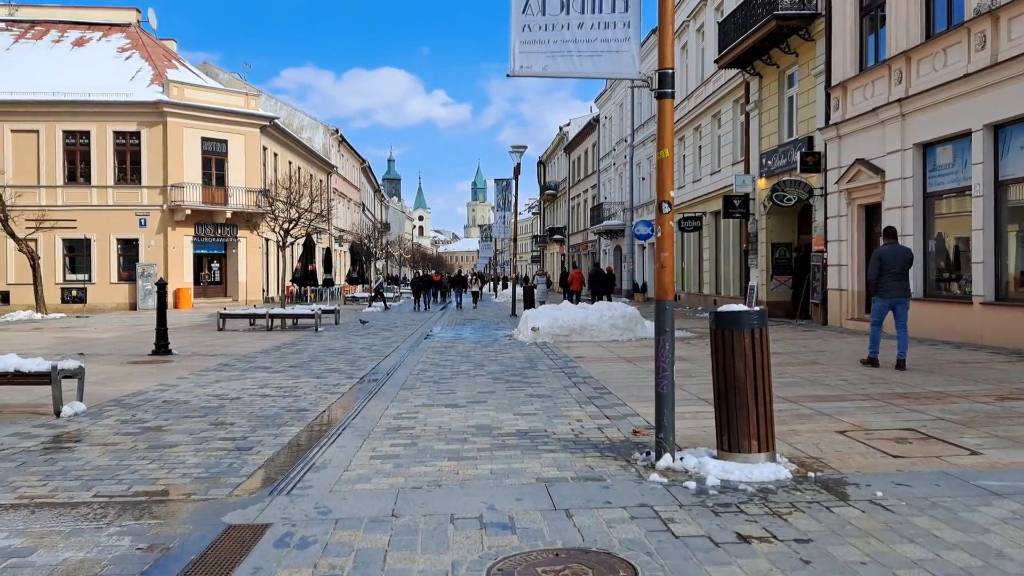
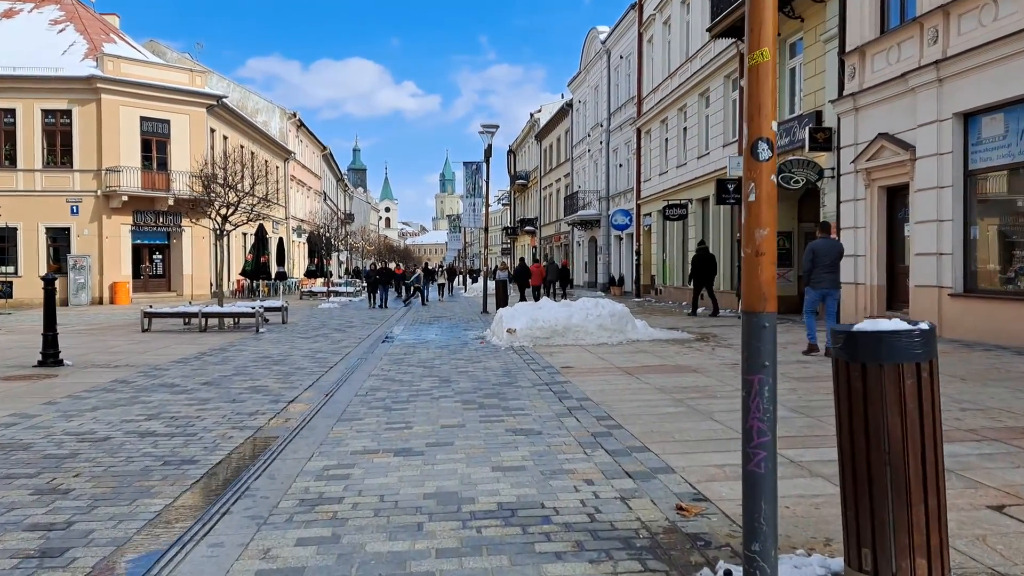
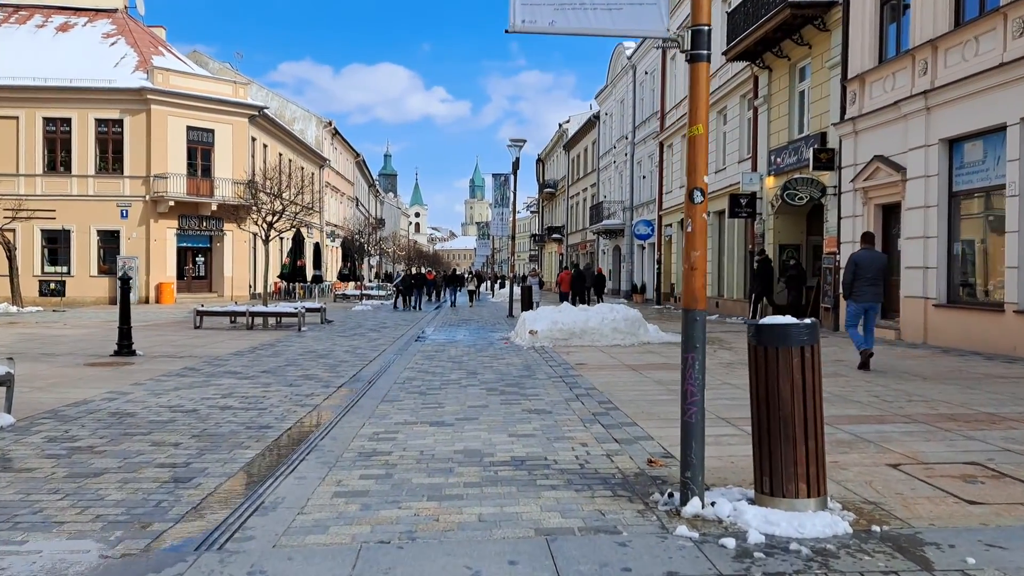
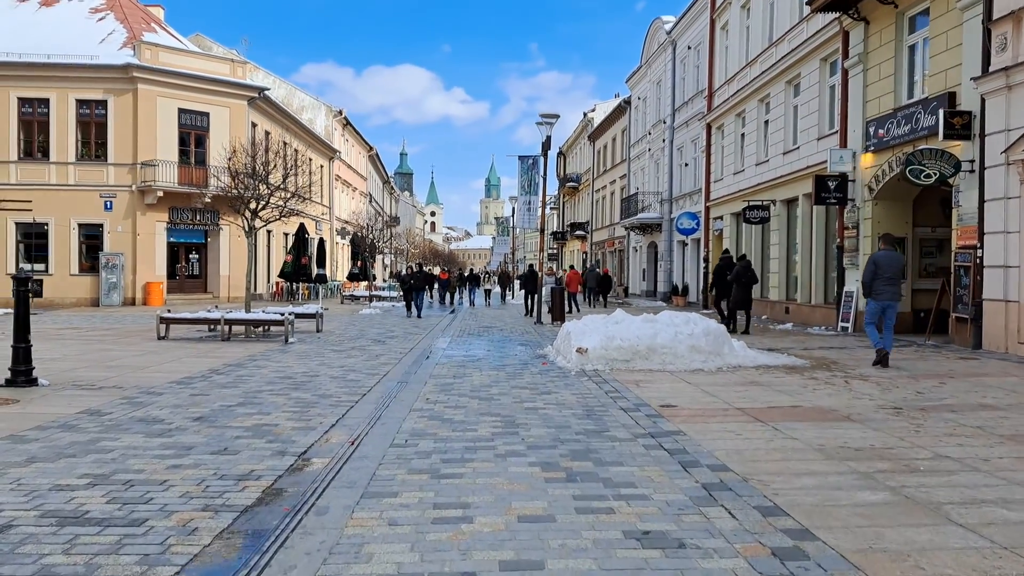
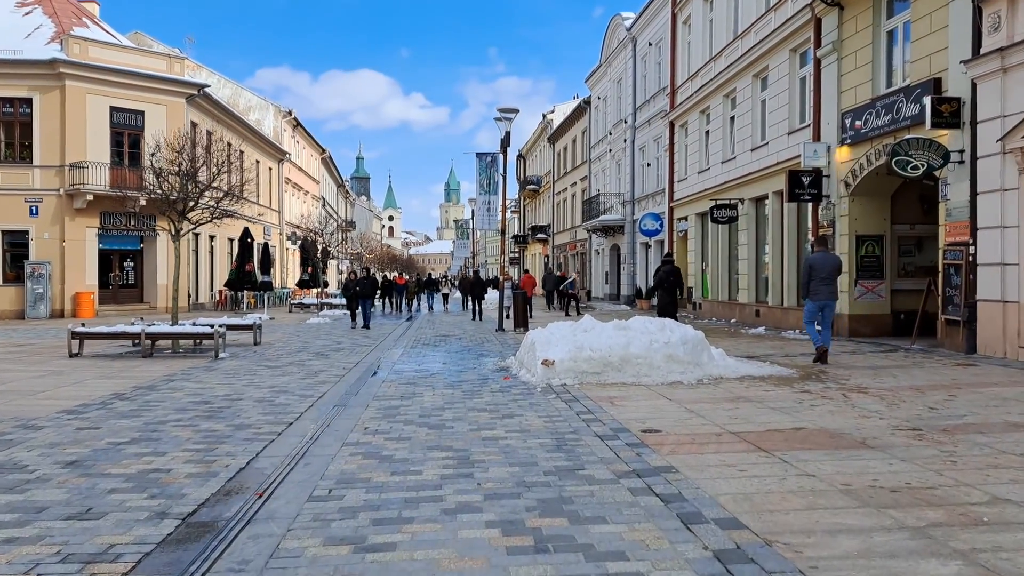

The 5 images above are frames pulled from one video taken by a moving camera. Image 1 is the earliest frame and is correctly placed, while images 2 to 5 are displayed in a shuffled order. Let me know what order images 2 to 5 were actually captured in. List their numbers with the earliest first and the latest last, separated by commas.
3, 2, 4, 5
